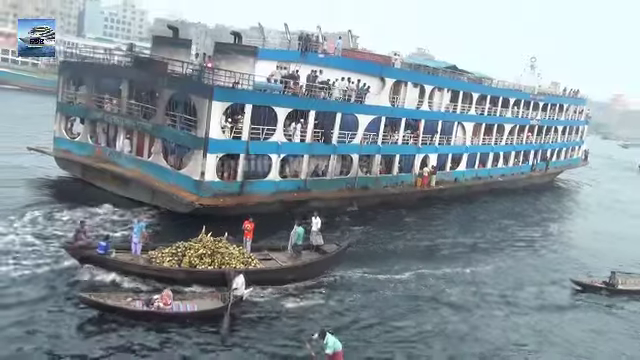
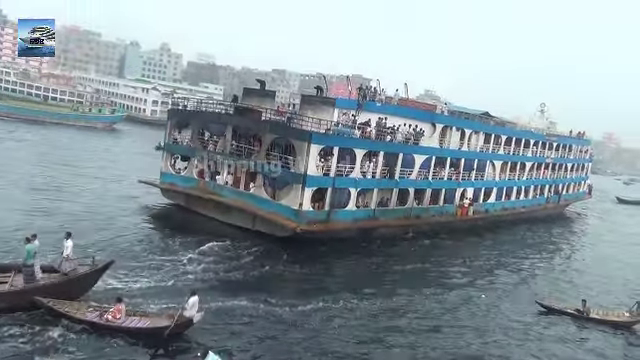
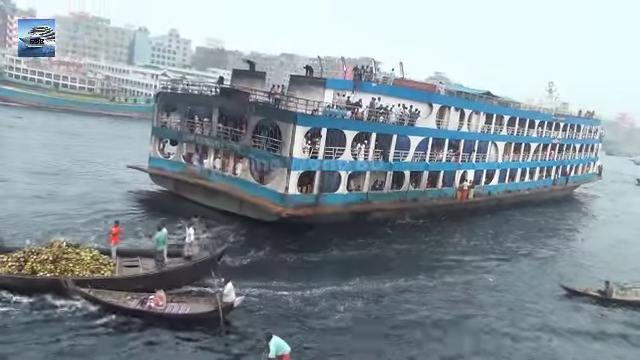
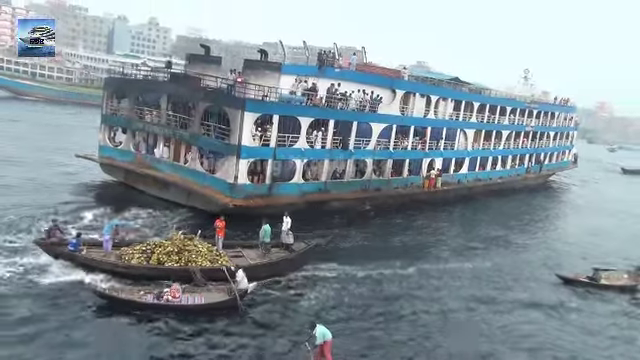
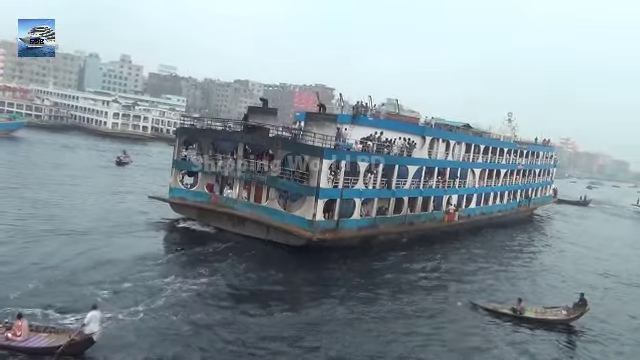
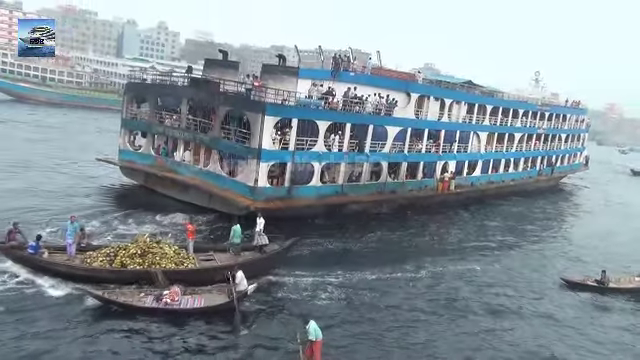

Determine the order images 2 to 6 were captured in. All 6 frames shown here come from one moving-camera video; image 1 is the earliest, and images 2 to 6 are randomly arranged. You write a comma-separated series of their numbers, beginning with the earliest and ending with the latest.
4, 6, 3, 2, 5
